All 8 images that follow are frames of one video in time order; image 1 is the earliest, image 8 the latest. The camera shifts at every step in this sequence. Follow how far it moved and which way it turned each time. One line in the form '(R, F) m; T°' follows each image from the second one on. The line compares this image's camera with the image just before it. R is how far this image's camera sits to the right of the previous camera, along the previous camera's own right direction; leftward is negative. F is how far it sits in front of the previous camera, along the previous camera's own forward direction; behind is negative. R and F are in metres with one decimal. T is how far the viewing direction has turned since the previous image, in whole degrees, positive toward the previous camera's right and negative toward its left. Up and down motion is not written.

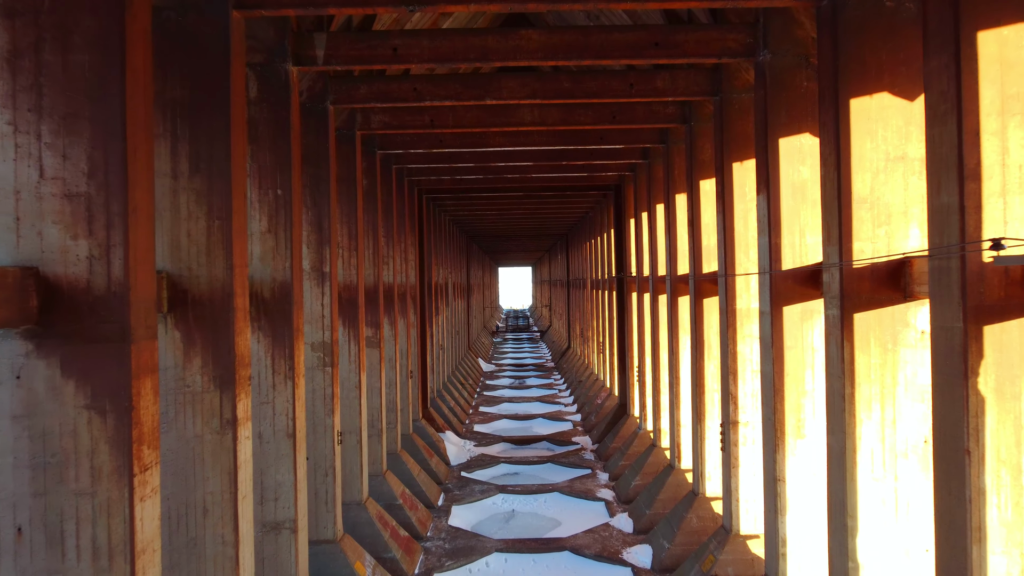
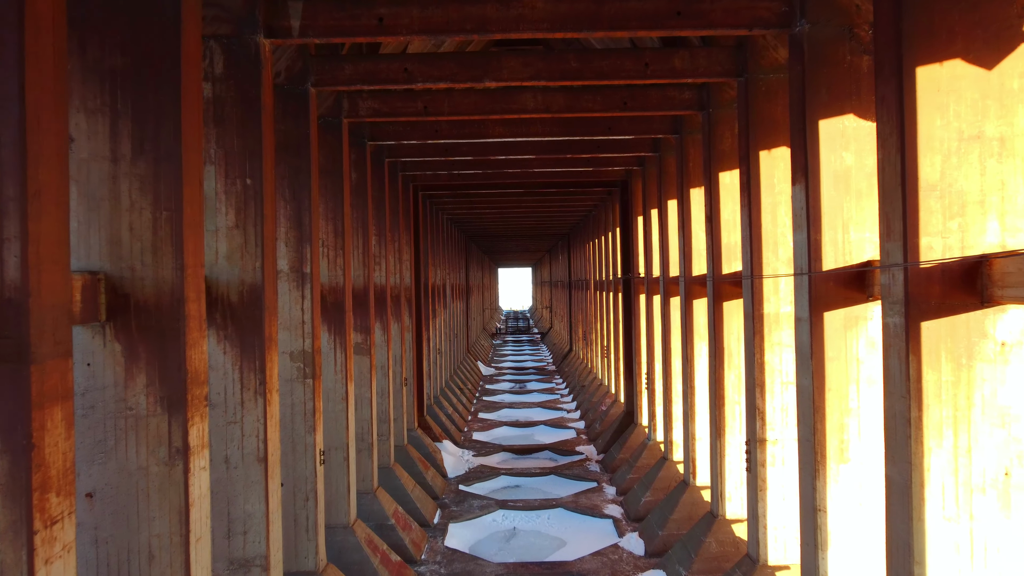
(0.0, +0.8) m; 0°
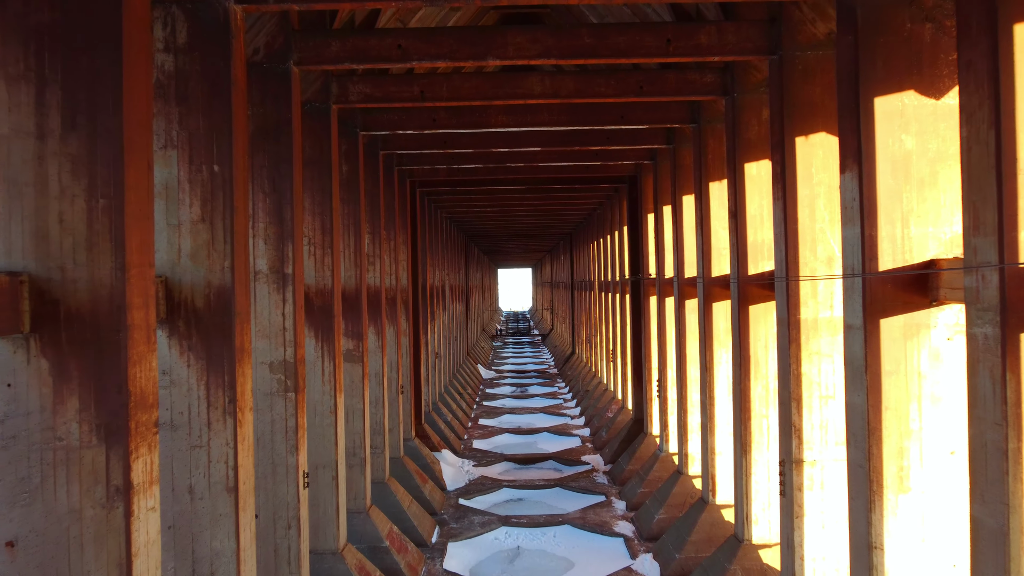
(-0.1, +0.7) m; 0°
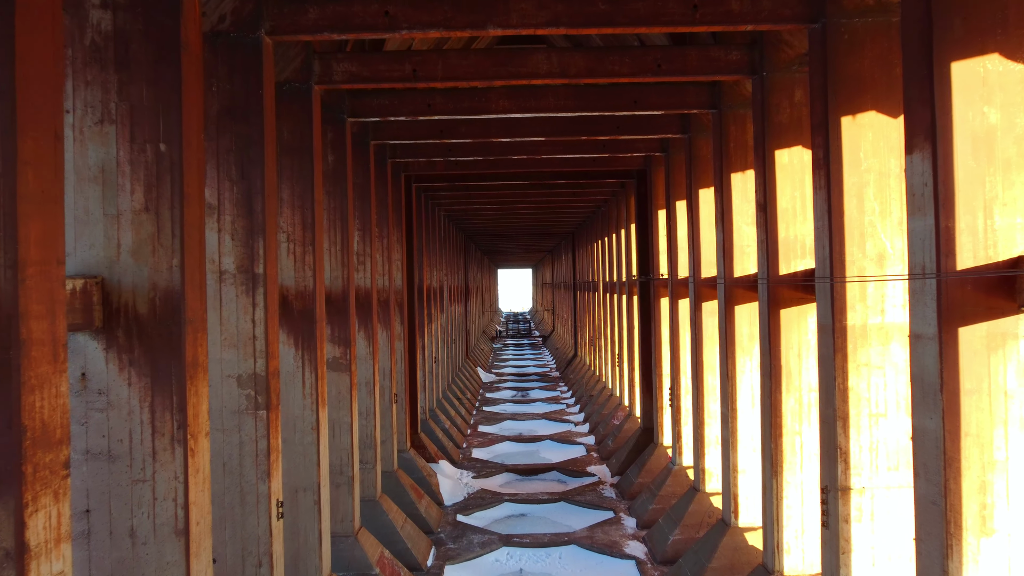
(0.0, +0.8) m; 0°
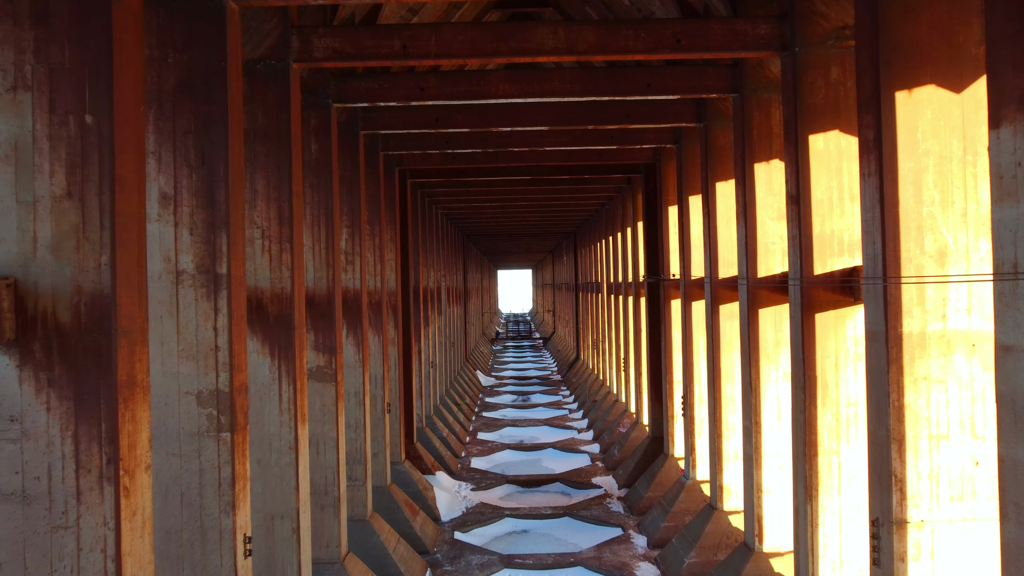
(0.0, +0.7) m; 0°
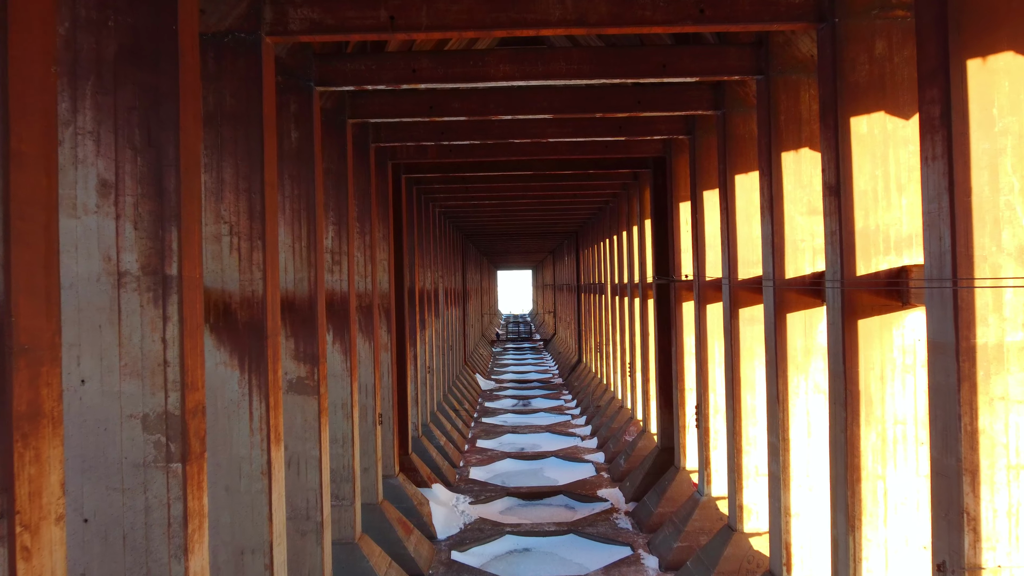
(0.0, +0.7) m; 0°
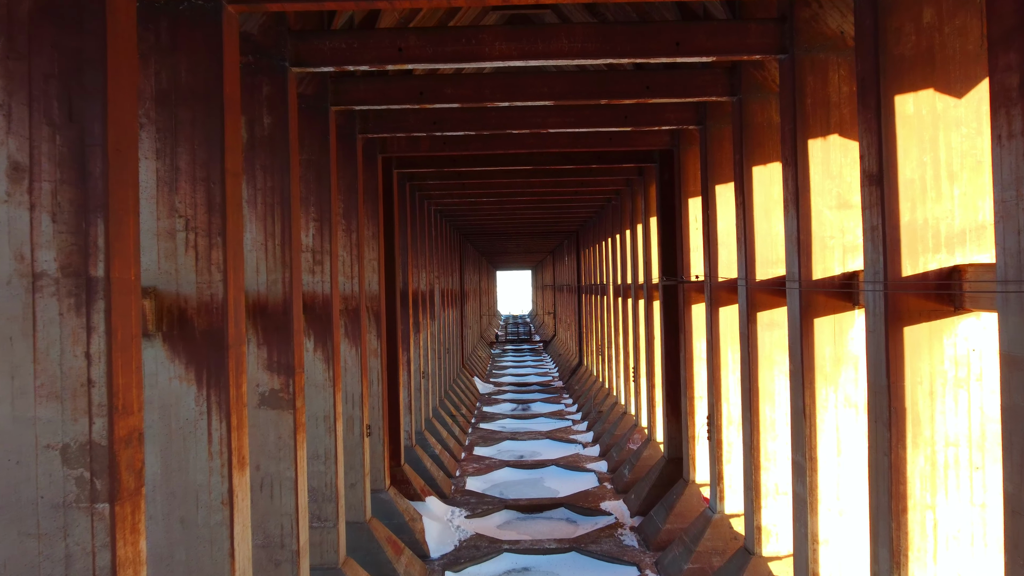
(0.0, +0.6) m; 0°
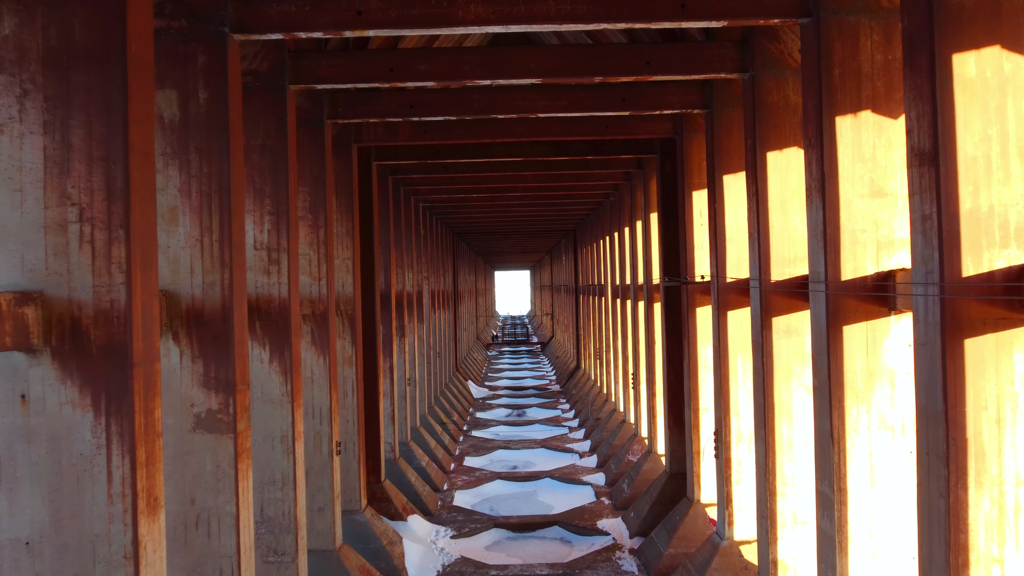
(+0.2, +0.8) m; 0°
